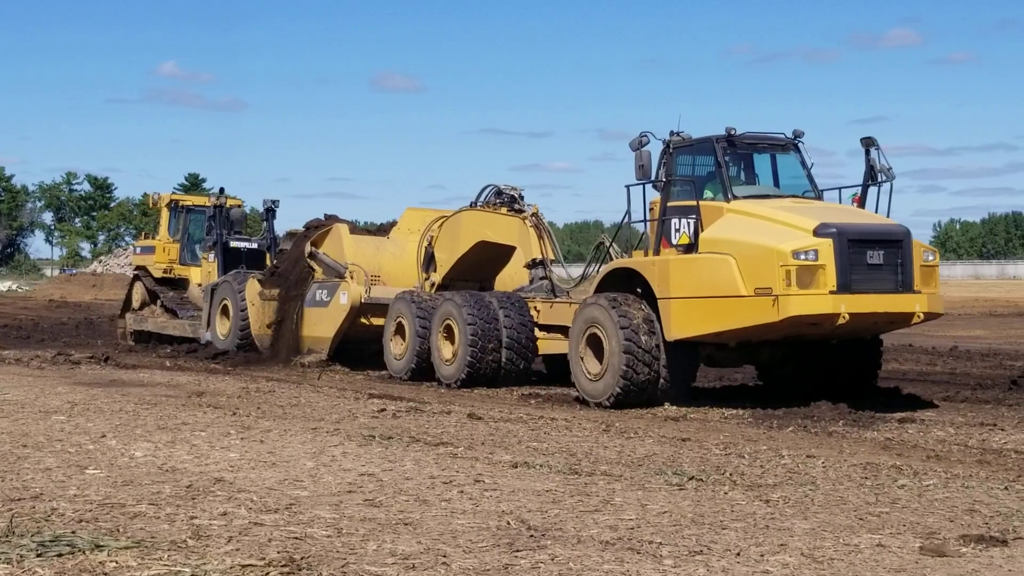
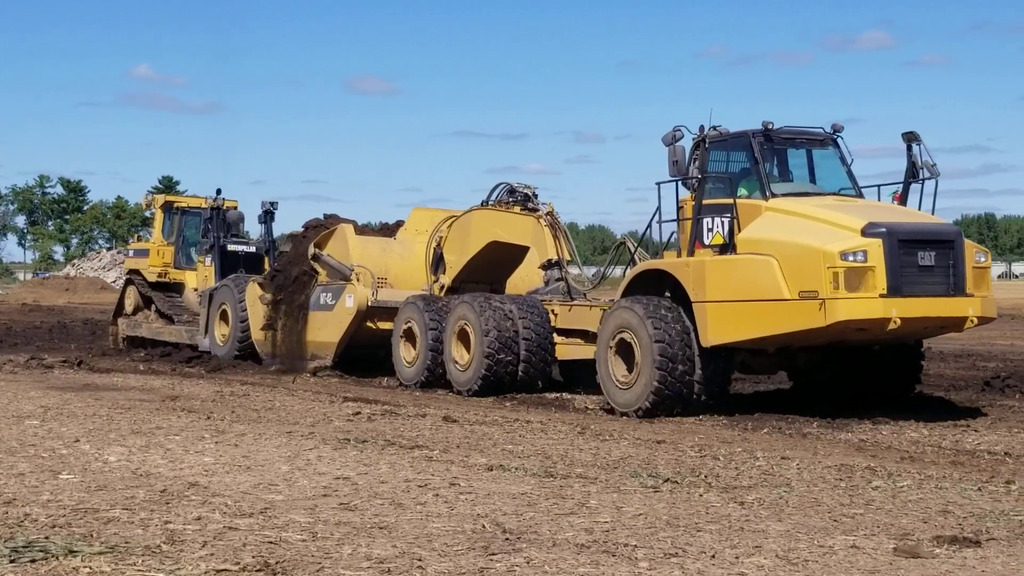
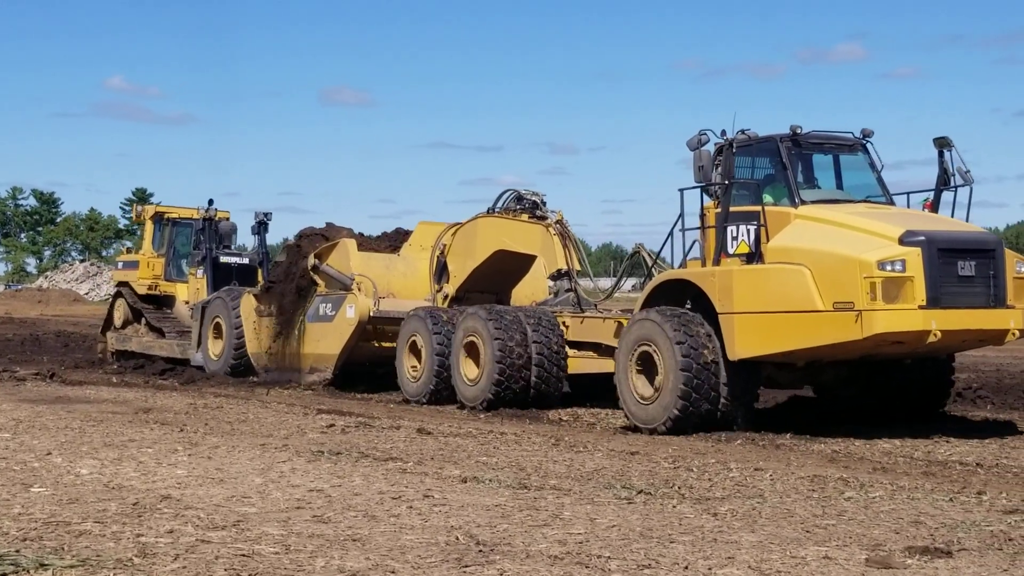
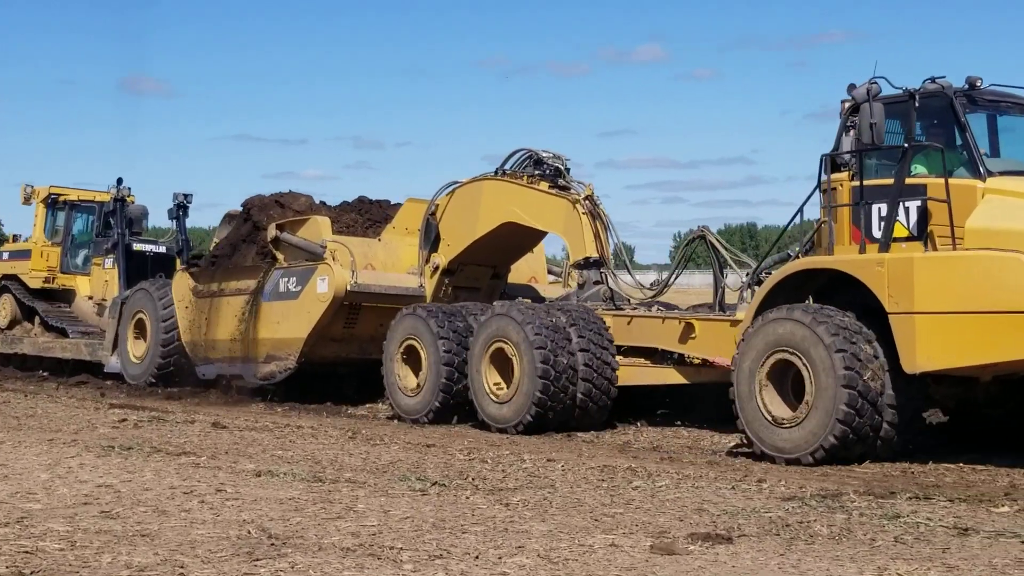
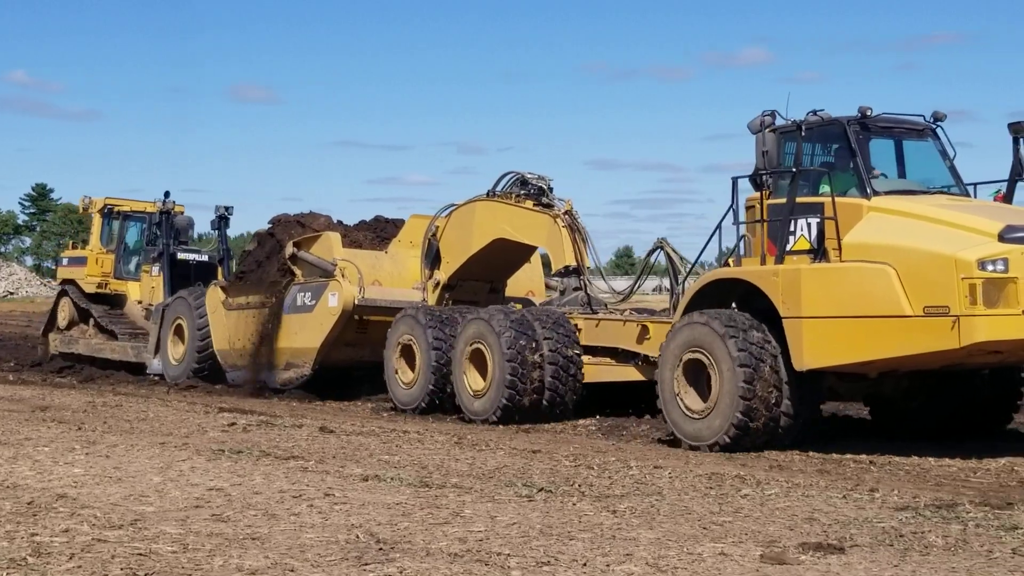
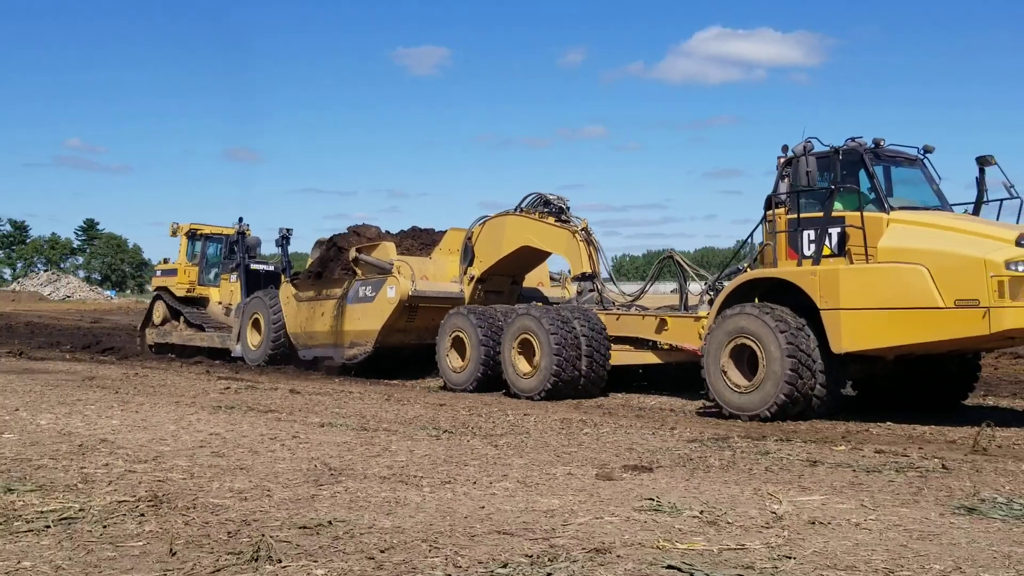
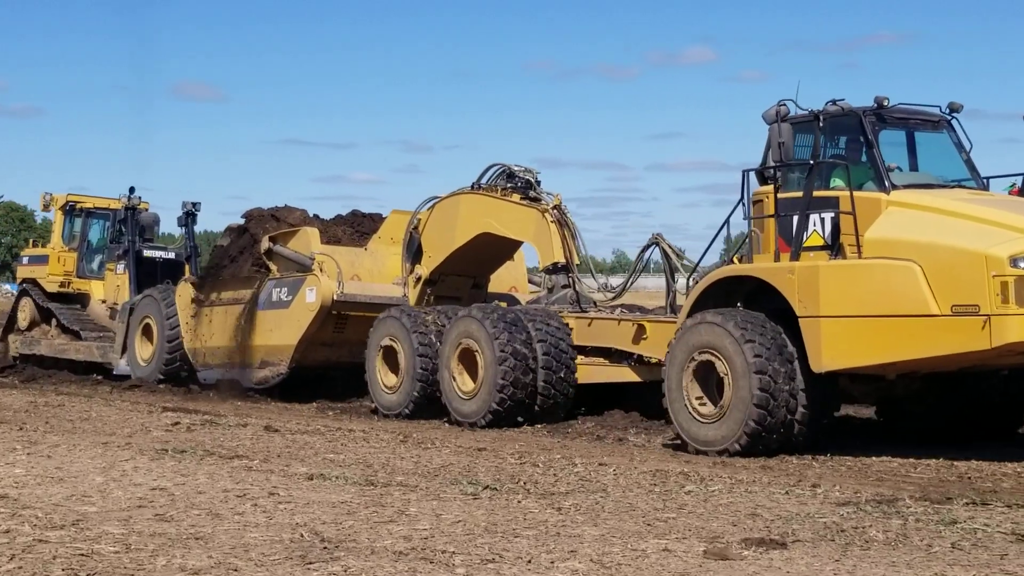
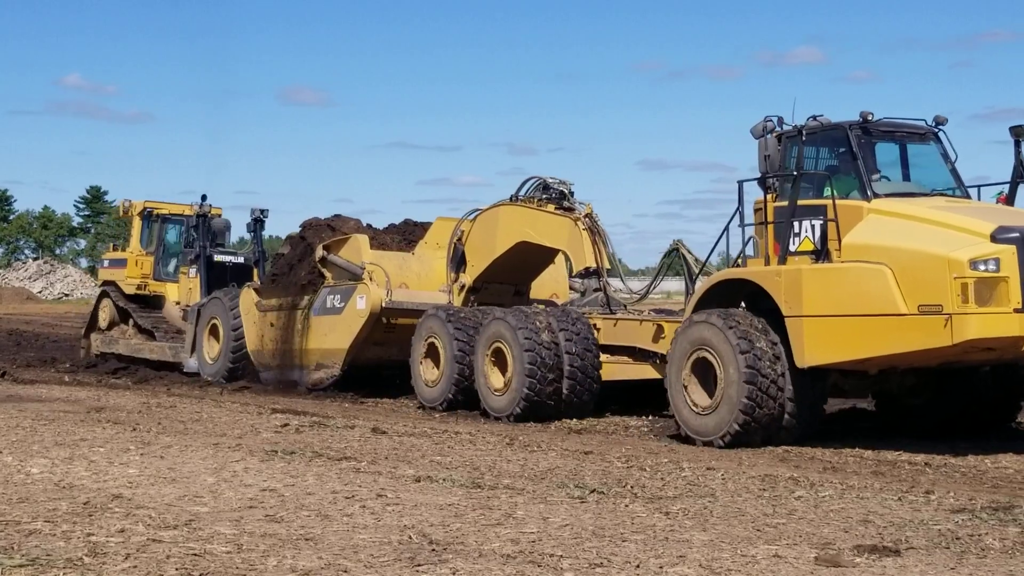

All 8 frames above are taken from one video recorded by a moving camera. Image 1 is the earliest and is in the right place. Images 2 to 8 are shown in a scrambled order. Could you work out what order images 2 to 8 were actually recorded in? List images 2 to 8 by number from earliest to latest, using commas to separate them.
2, 3, 8, 5, 7, 4, 6
